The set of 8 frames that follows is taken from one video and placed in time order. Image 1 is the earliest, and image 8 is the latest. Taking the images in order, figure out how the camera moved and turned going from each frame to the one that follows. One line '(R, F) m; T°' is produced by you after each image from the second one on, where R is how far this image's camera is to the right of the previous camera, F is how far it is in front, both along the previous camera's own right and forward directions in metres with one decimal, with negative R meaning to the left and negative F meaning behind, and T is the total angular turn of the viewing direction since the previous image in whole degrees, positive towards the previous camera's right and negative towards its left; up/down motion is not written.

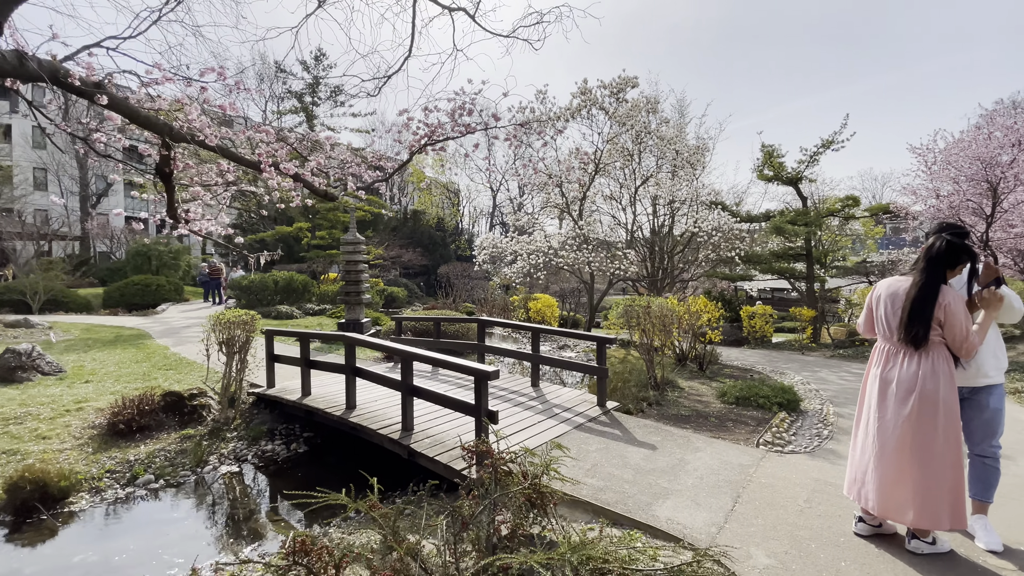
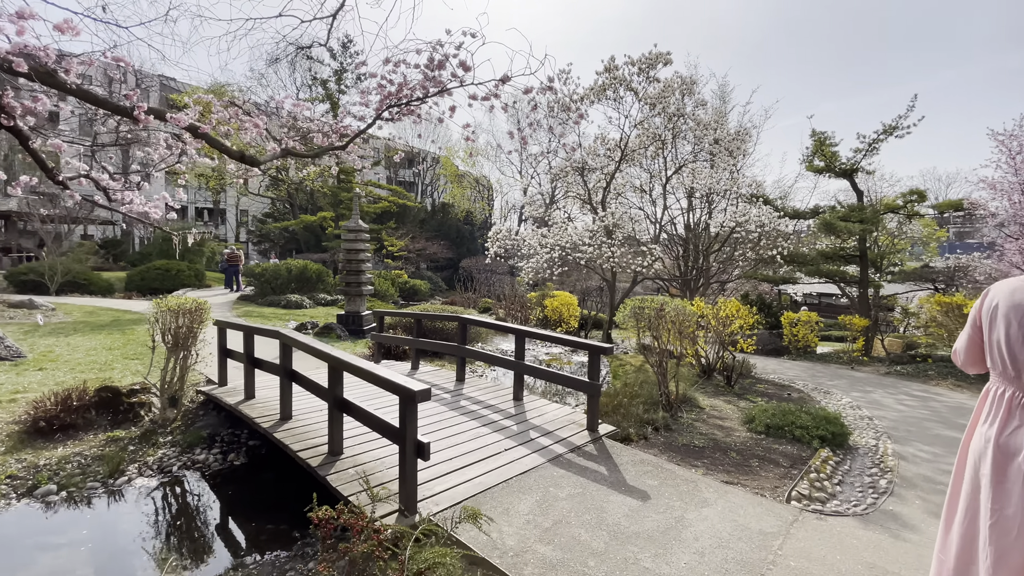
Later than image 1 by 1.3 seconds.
(+0.5, +0.9) m; -4°
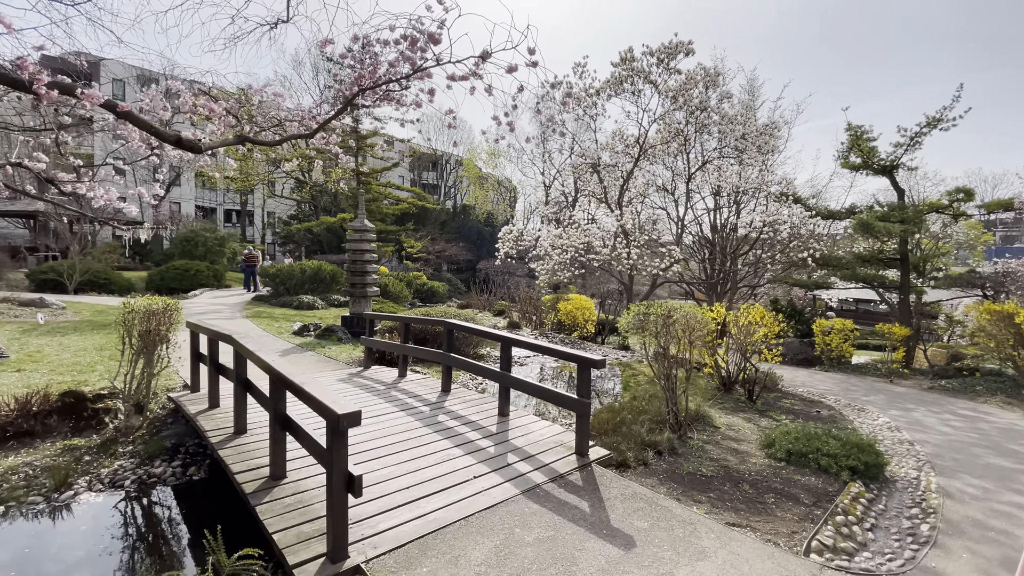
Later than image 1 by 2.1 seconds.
(+0.3, +0.4) m; -3°
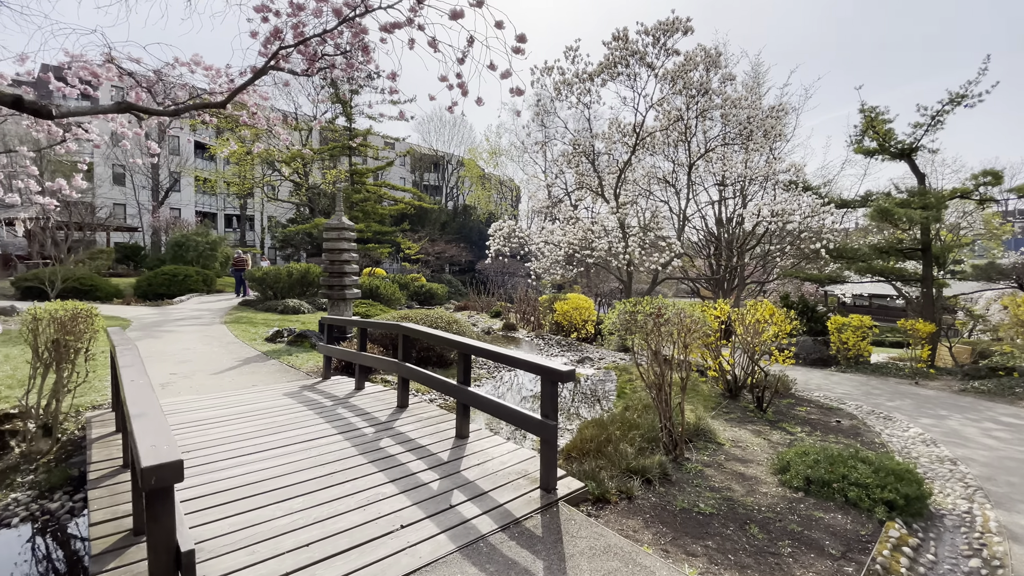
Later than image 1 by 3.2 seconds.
(+0.3, +0.6) m; -1°
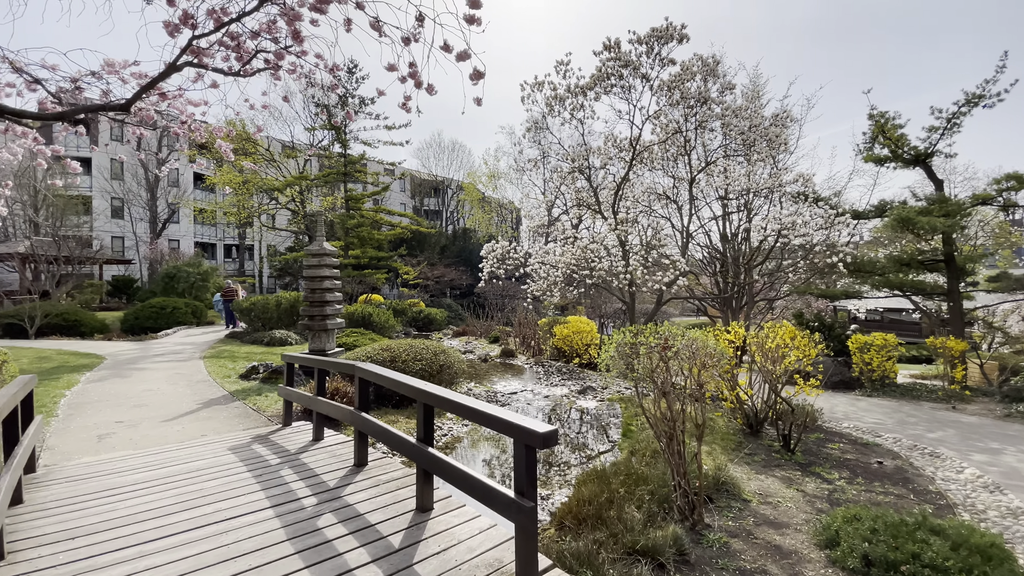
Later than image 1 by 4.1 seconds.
(+0.2, +0.6) m; 0°
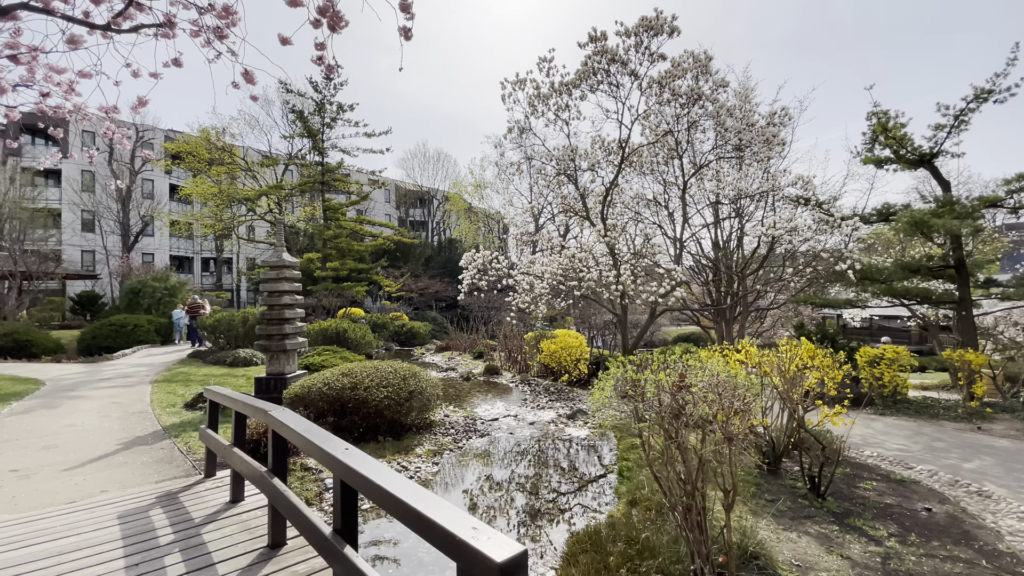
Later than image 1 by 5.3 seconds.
(+0.1, +0.7) m; +1°
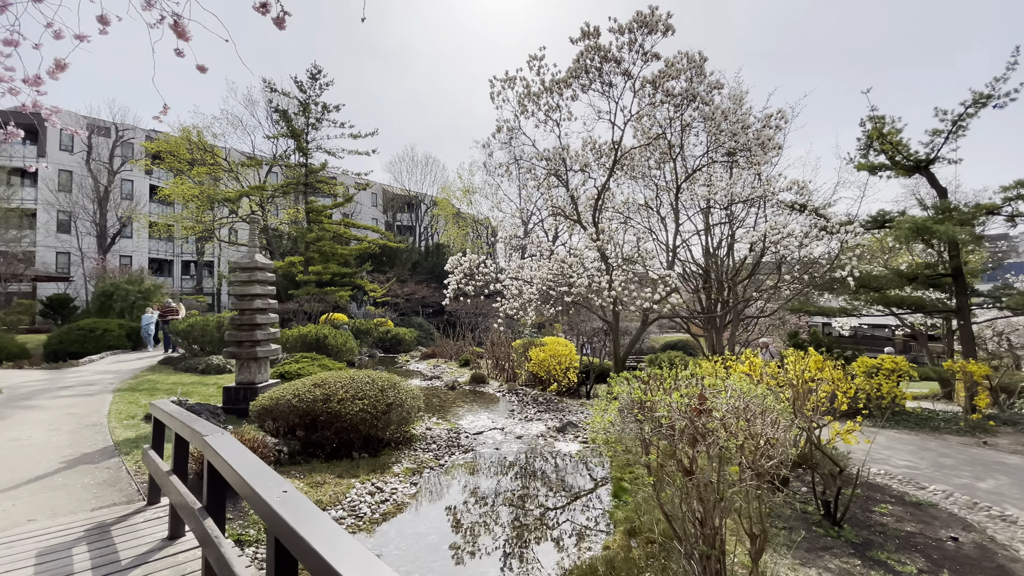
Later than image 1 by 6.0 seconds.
(0.0, +0.4) m; +1°
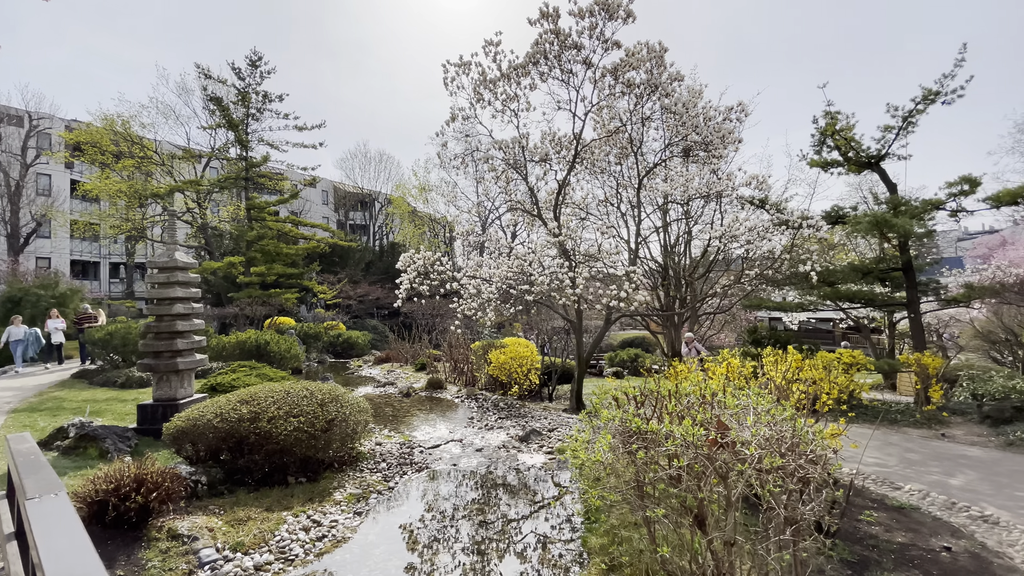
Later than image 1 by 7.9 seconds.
(0.0, +0.5) m; +5°
